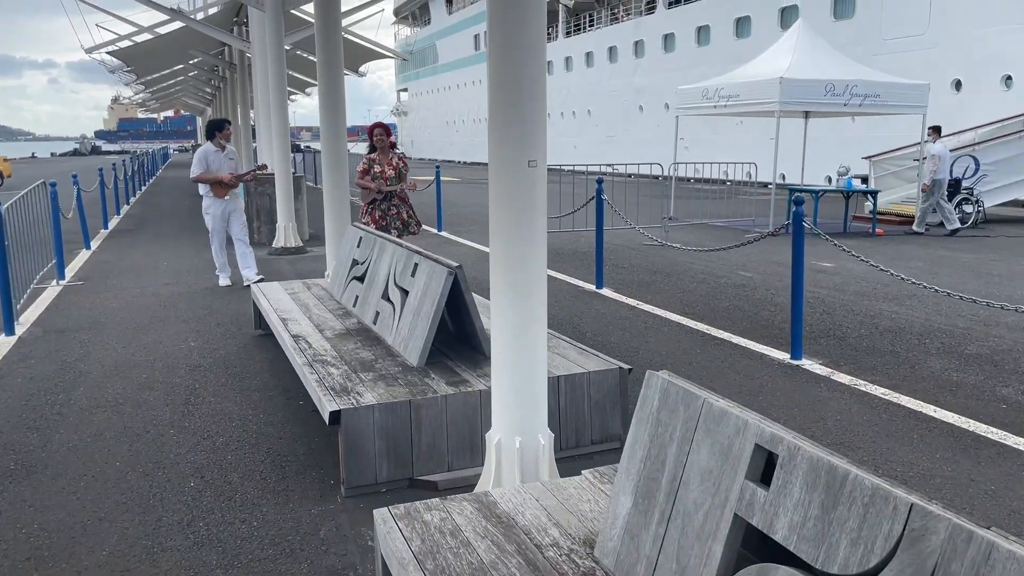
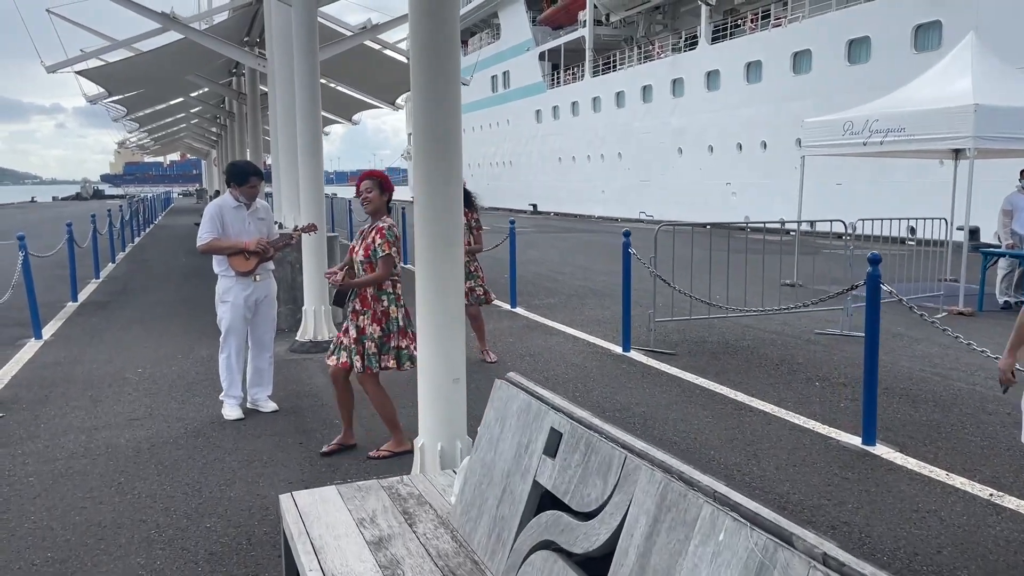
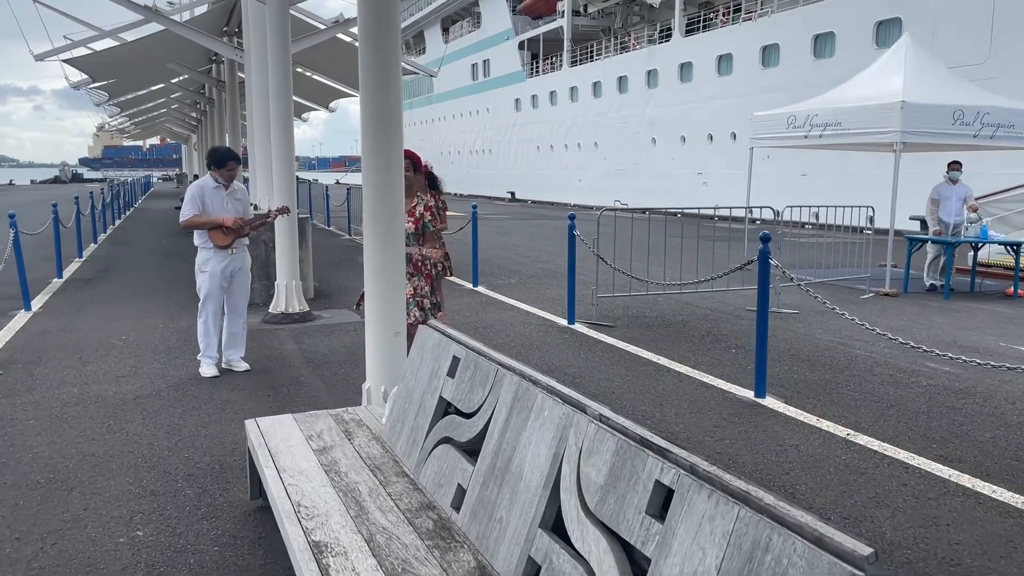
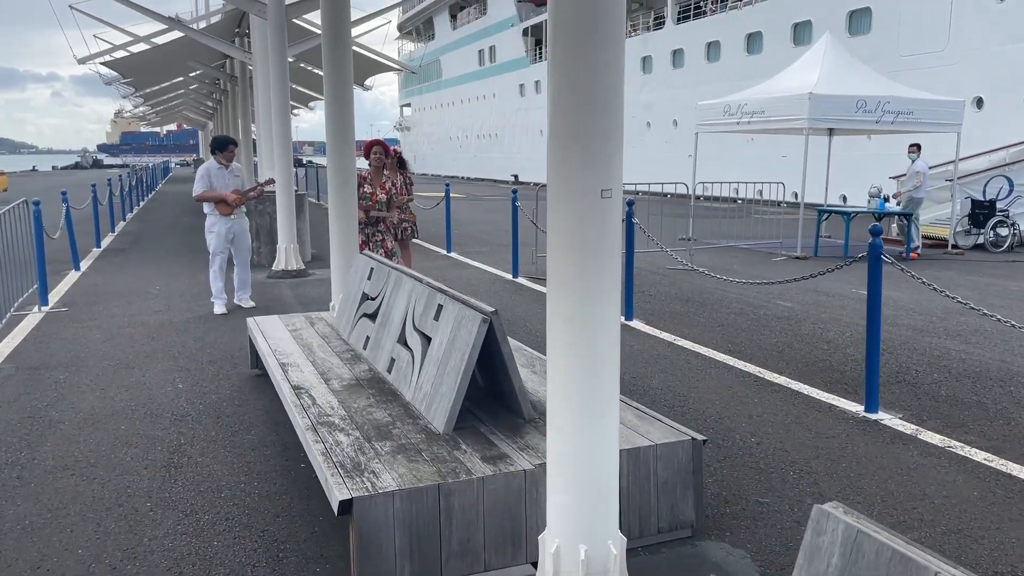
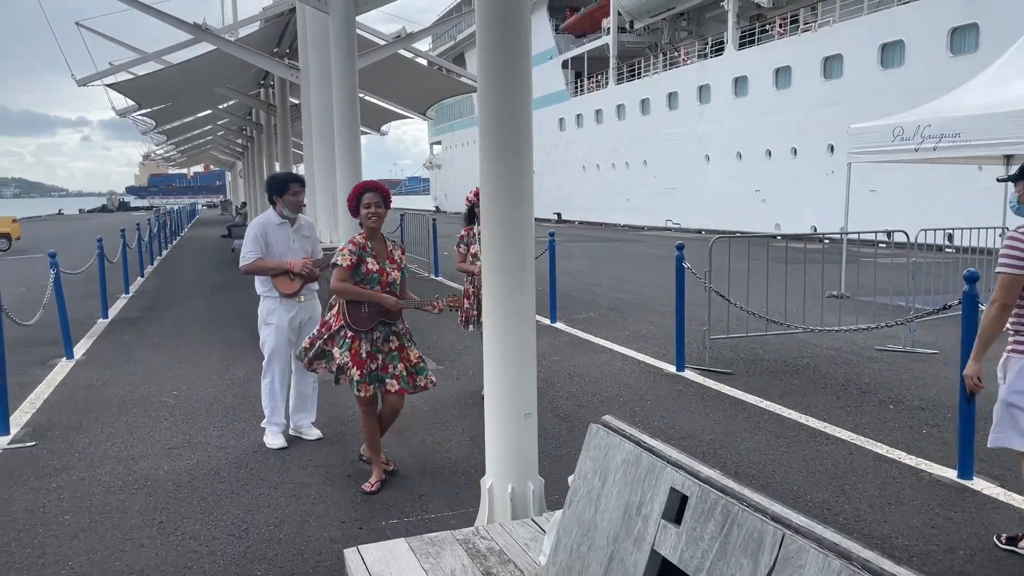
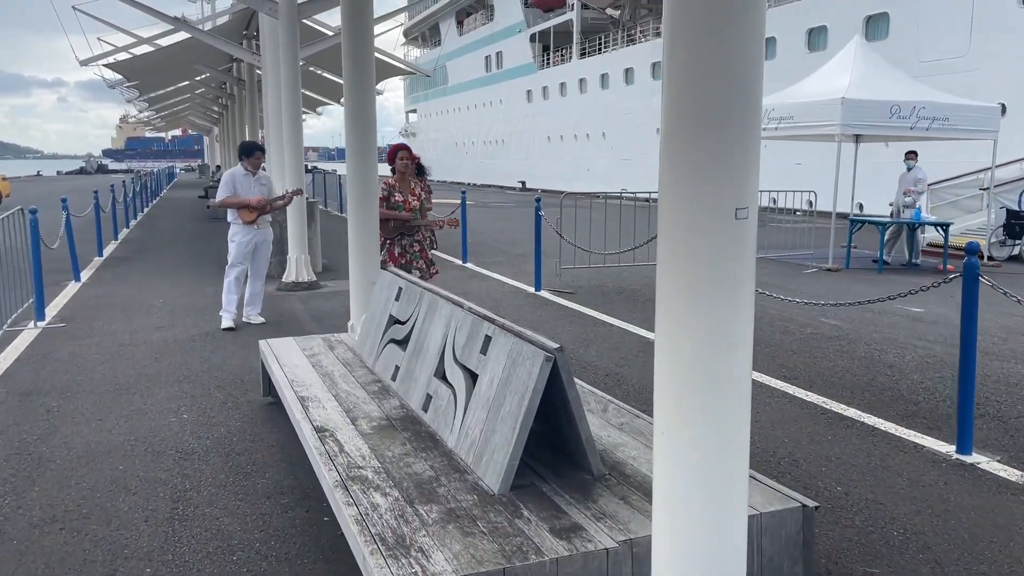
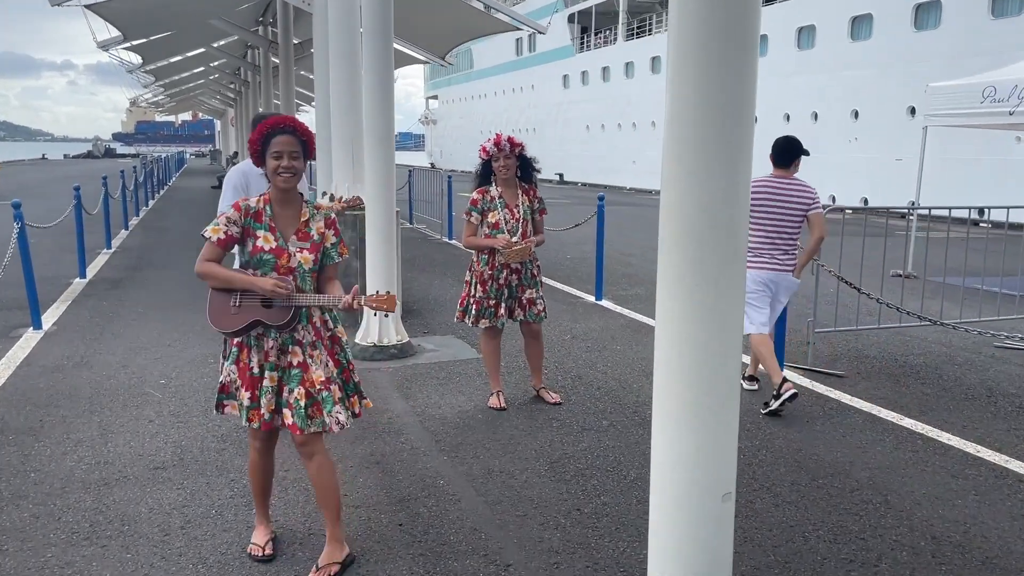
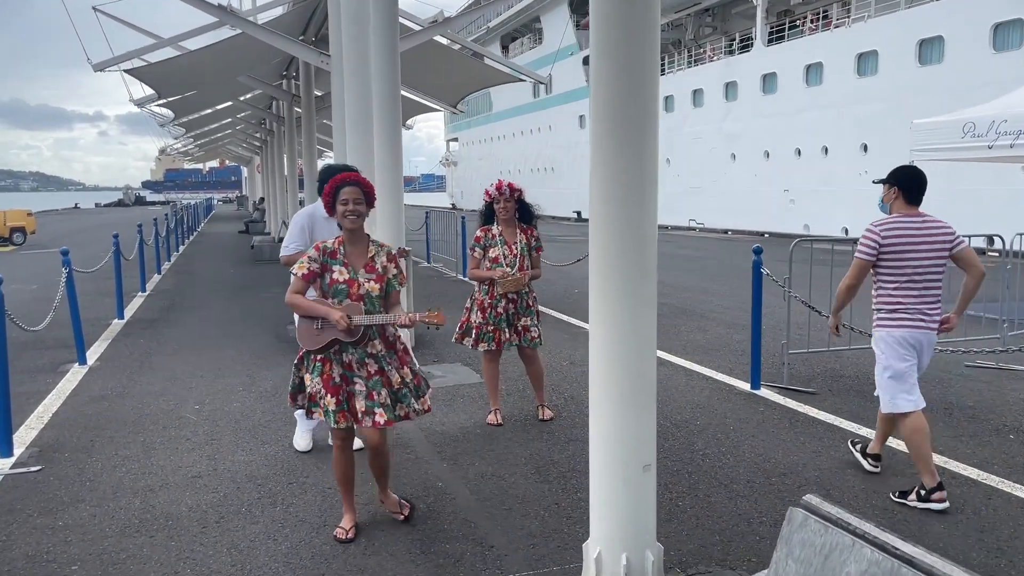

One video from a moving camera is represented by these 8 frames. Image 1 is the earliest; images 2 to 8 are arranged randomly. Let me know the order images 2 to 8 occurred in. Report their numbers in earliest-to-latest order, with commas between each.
4, 6, 3, 2, 5, 8, 7
